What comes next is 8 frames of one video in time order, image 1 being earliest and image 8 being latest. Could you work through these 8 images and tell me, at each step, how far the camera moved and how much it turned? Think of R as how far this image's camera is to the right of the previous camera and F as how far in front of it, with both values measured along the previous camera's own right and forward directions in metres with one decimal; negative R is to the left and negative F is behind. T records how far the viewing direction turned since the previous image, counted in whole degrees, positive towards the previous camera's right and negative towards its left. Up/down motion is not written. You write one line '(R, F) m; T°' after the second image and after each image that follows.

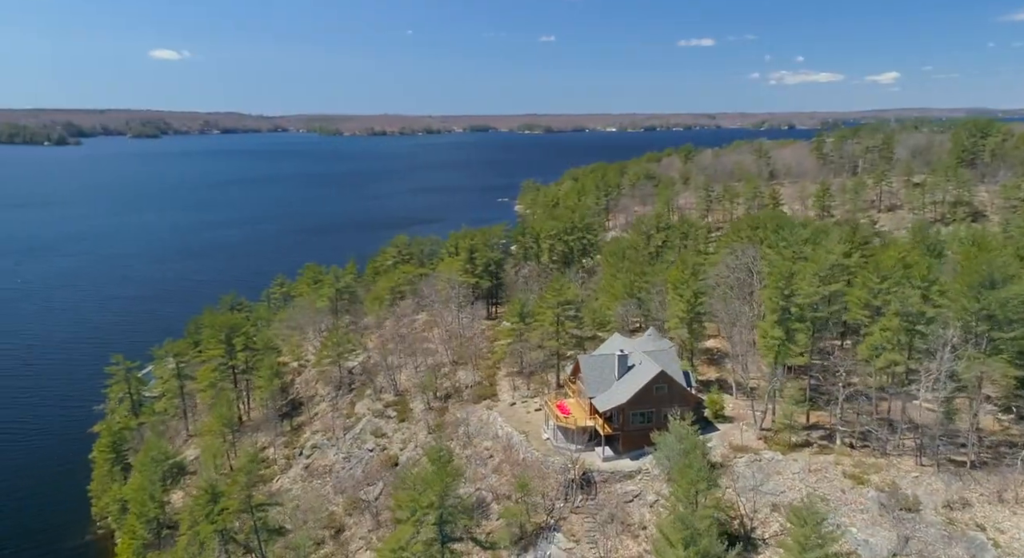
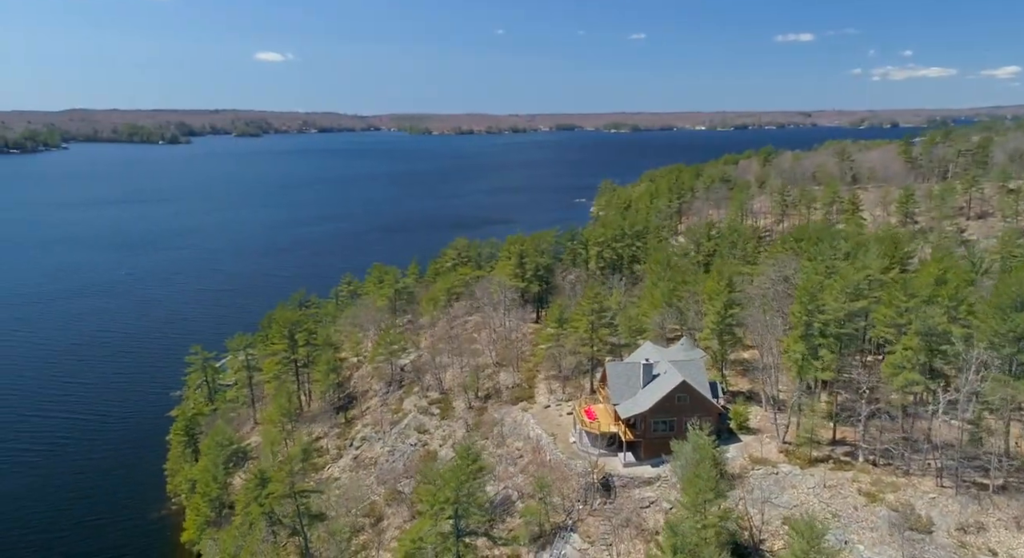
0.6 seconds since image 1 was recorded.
(+2.6, -1.4) m; -7°
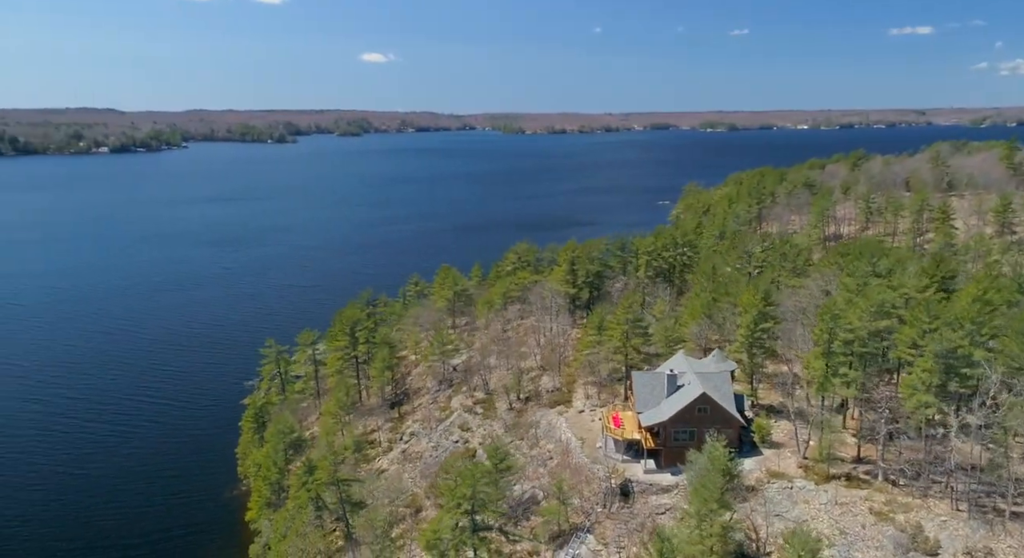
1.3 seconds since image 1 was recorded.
(+3.0, -1.5) m; -7°
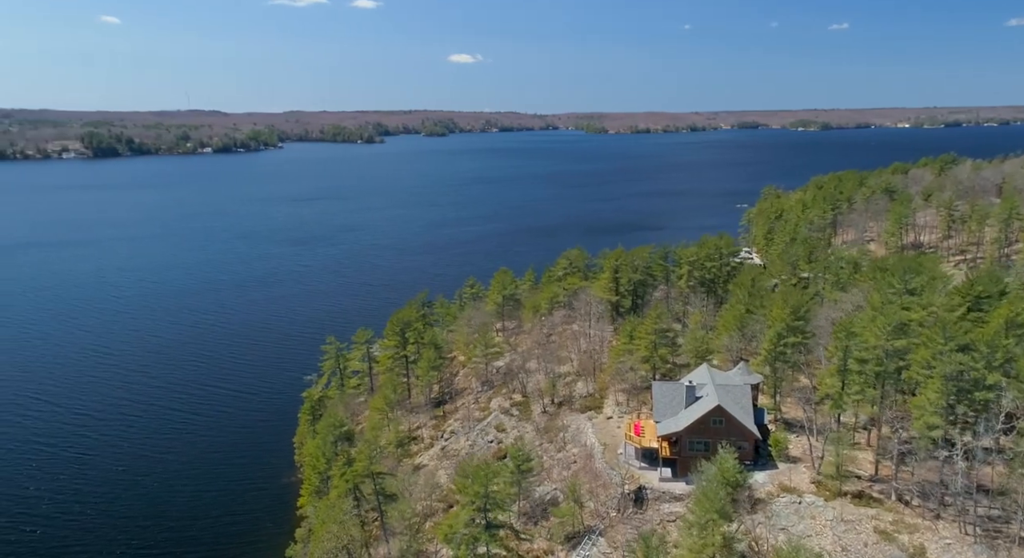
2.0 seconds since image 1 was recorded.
(+3.0, -1.4) m; -6°
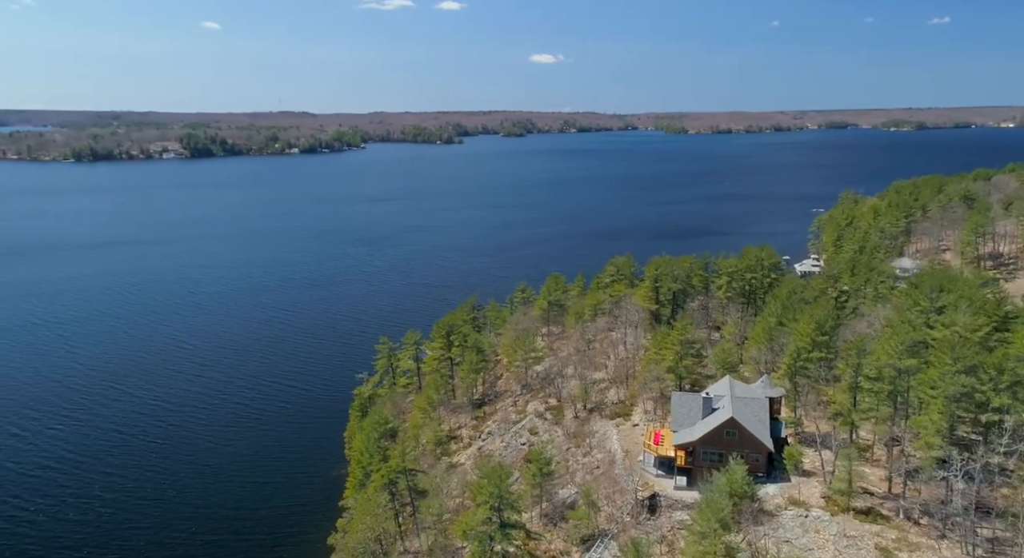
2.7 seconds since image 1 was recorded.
(+2.8, -1.6) m; -6°
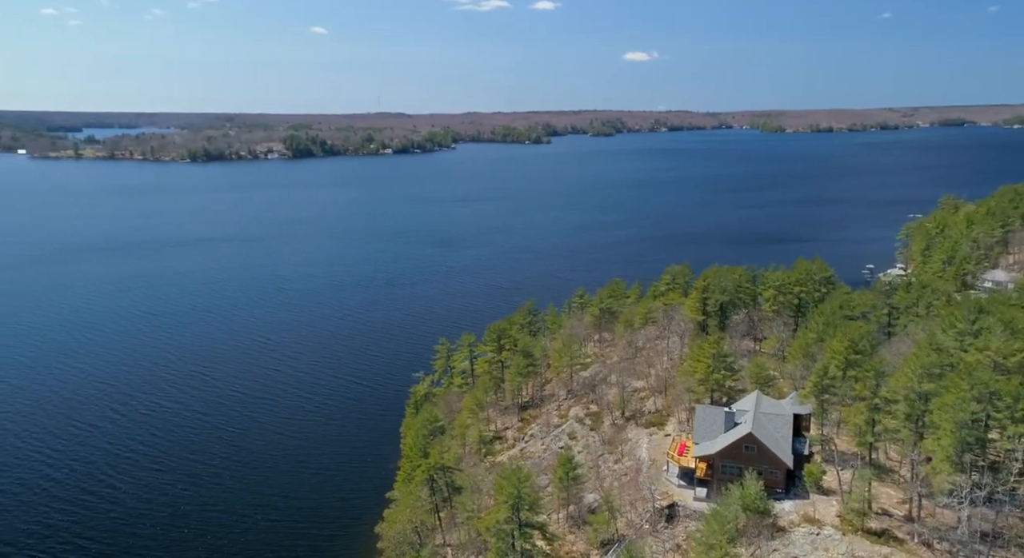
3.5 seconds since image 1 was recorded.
(+3.2, -1.5) m; -7°
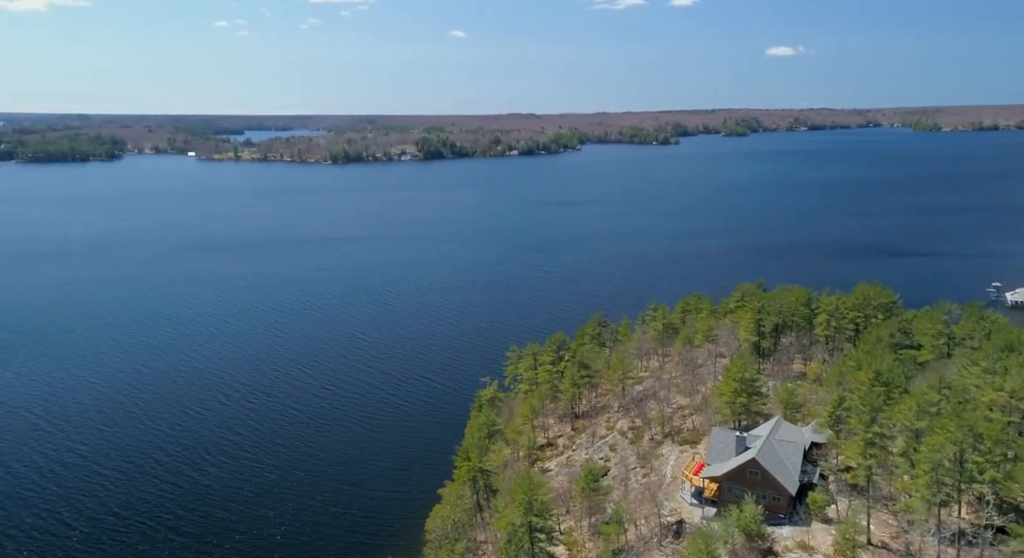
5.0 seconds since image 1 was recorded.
(+5.9, -2.4) m; -10°
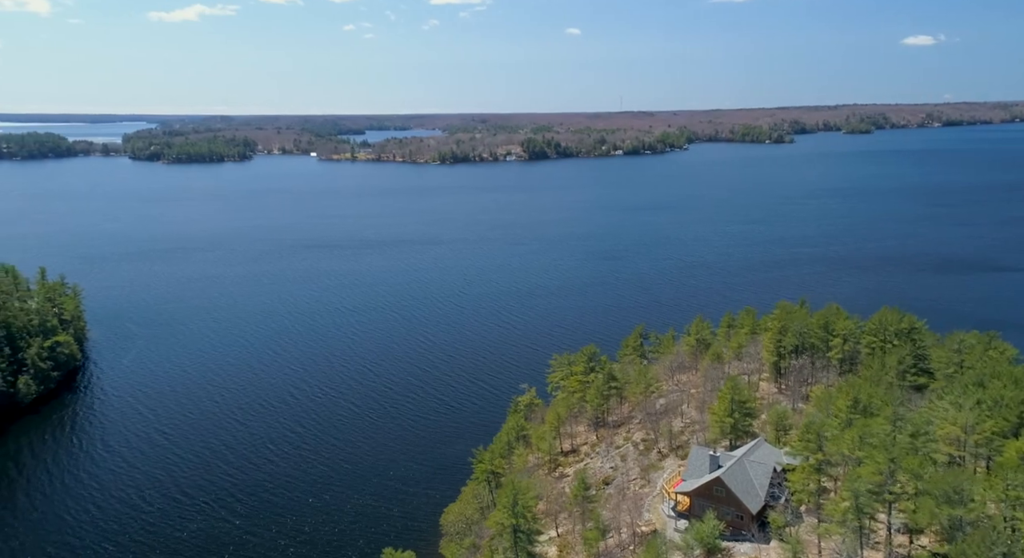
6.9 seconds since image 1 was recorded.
(+7.0, -3.1) m; -9°
